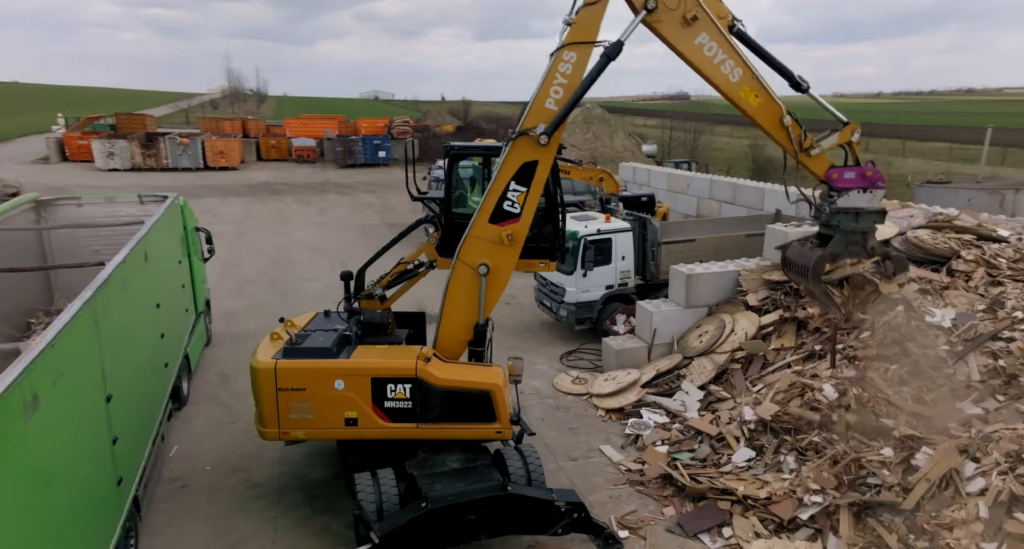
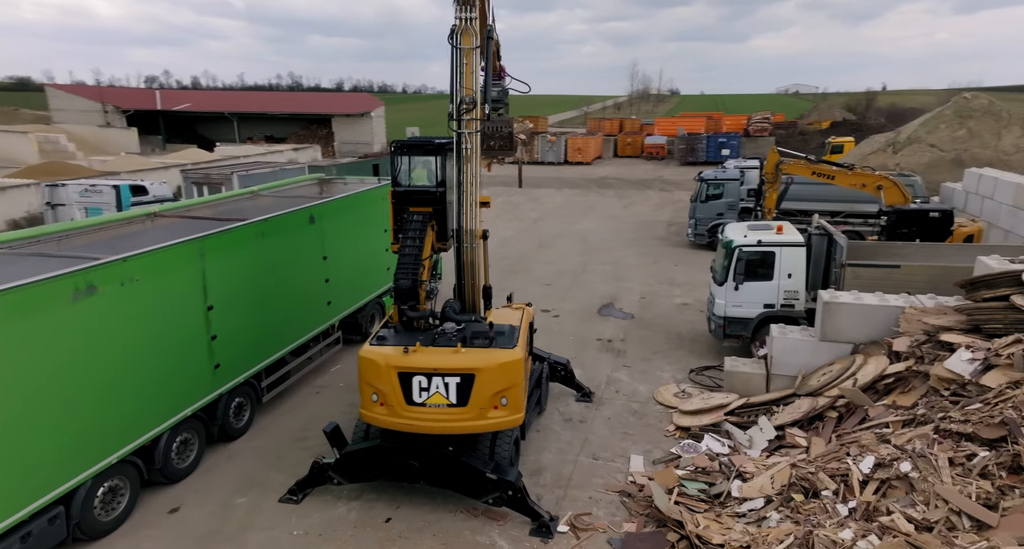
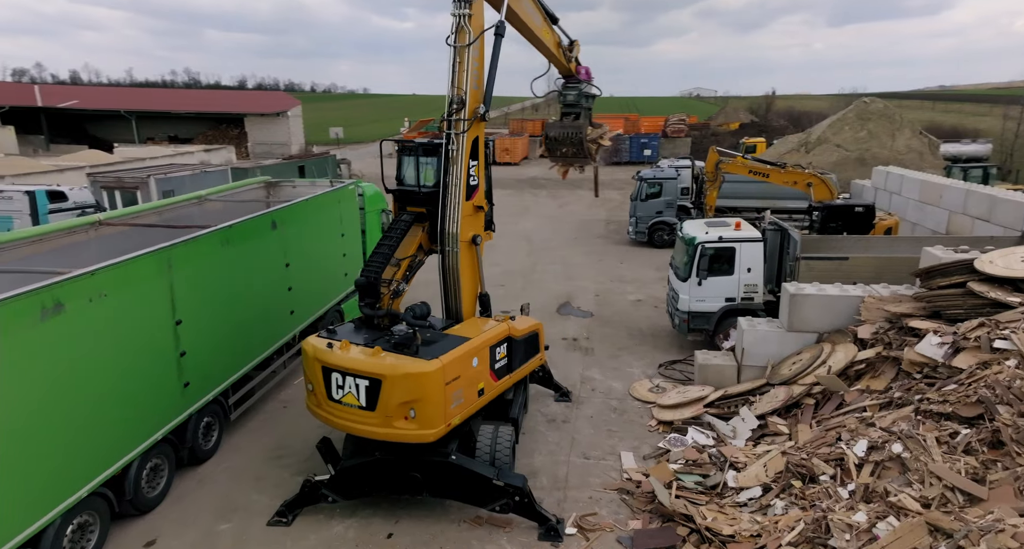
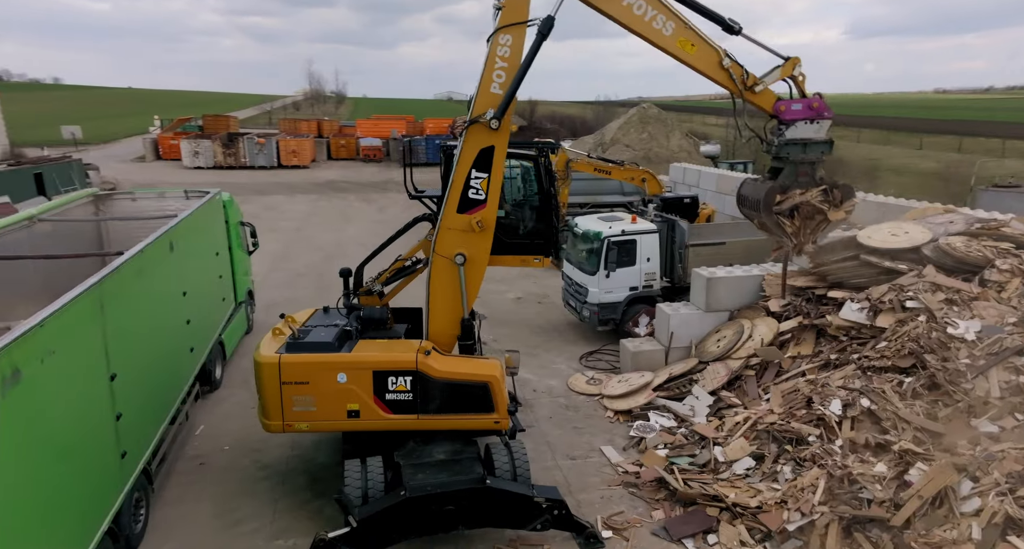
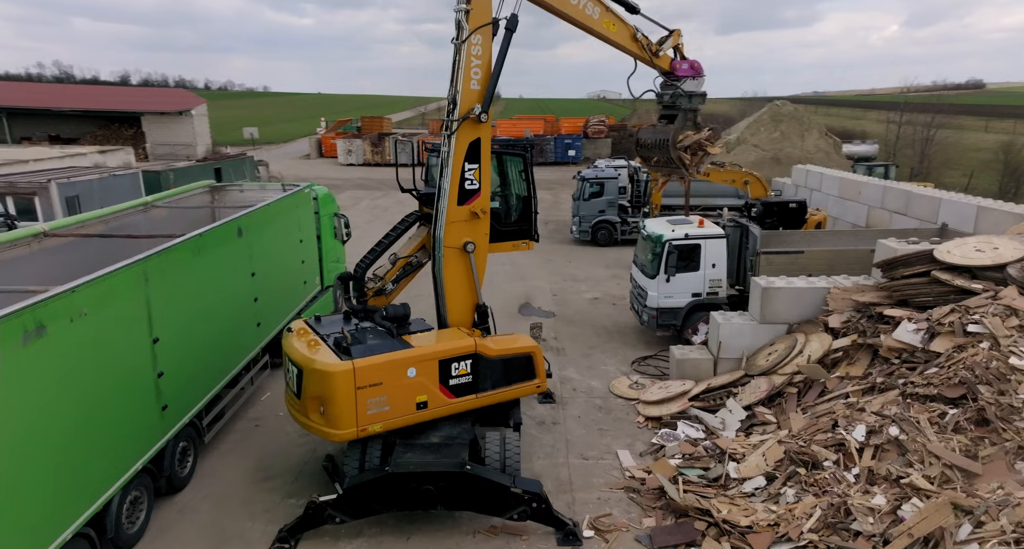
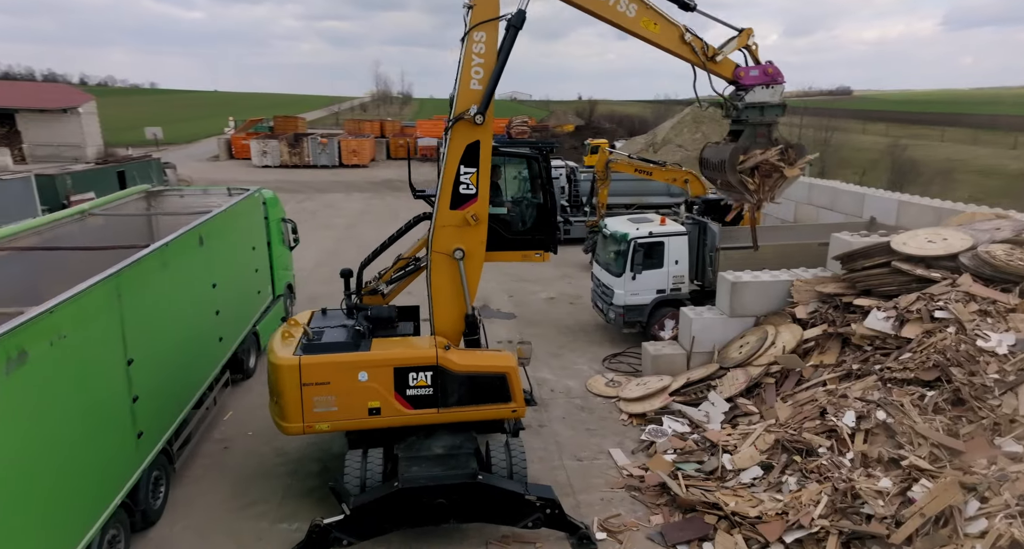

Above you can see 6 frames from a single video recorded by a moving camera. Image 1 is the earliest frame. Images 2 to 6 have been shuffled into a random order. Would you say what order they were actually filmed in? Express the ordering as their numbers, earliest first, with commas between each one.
4, 6, 5, 3, 2
